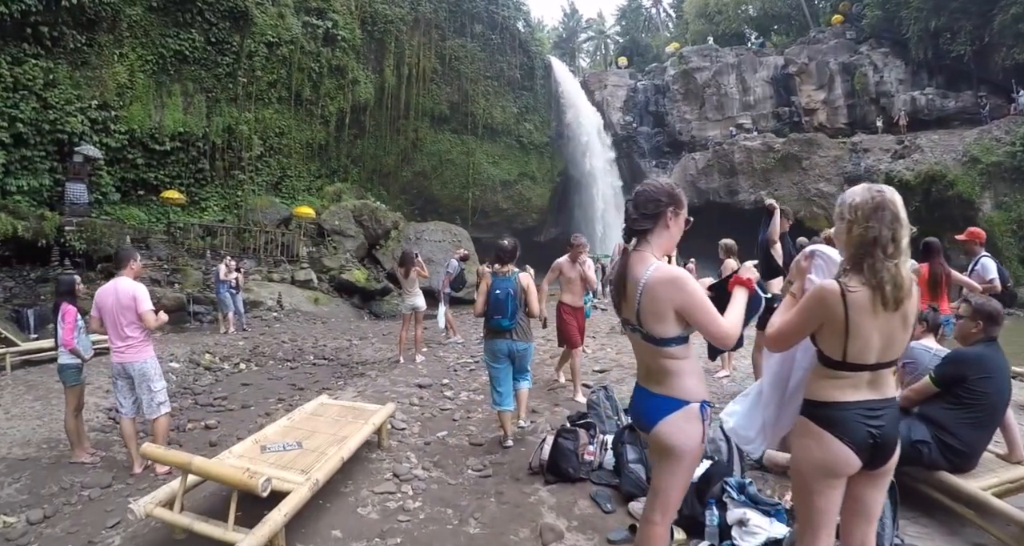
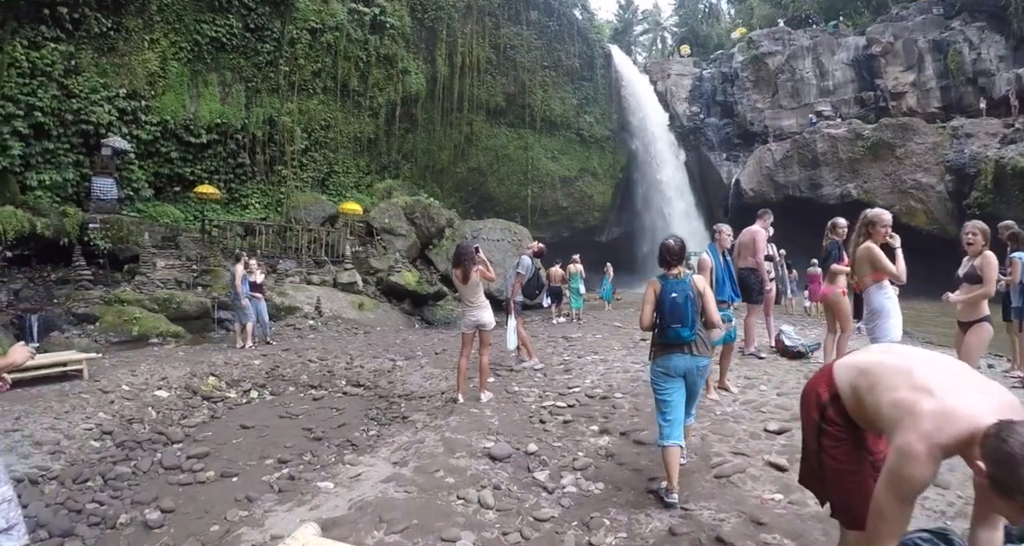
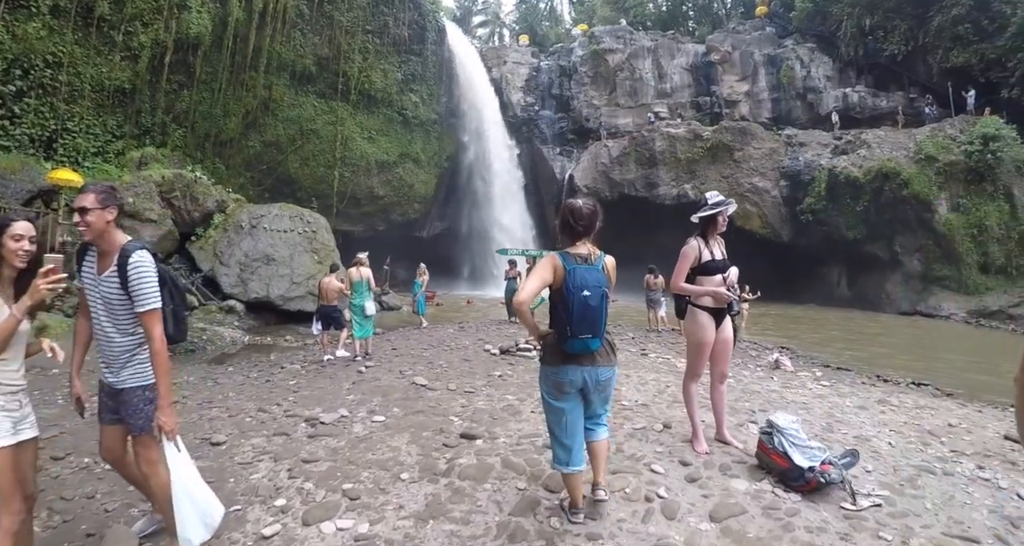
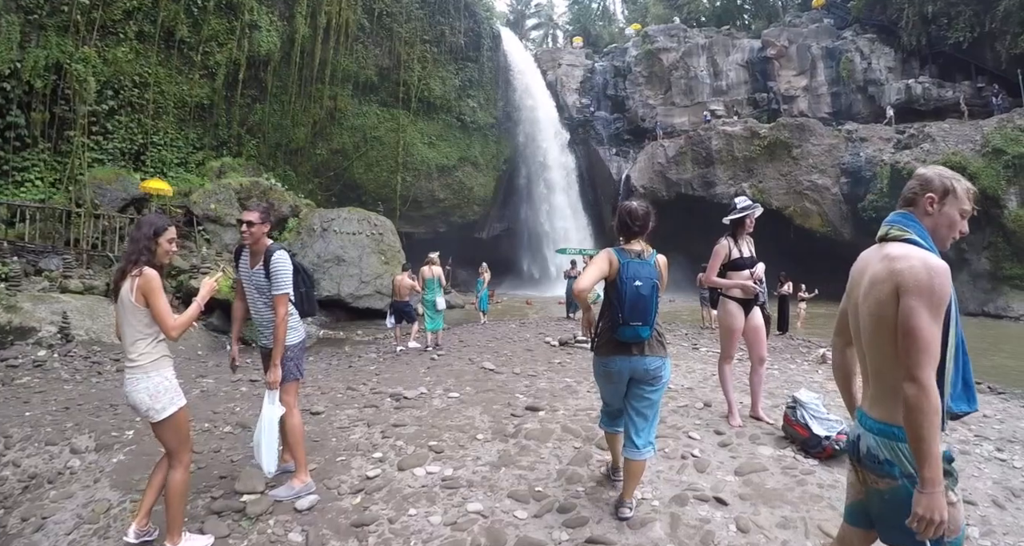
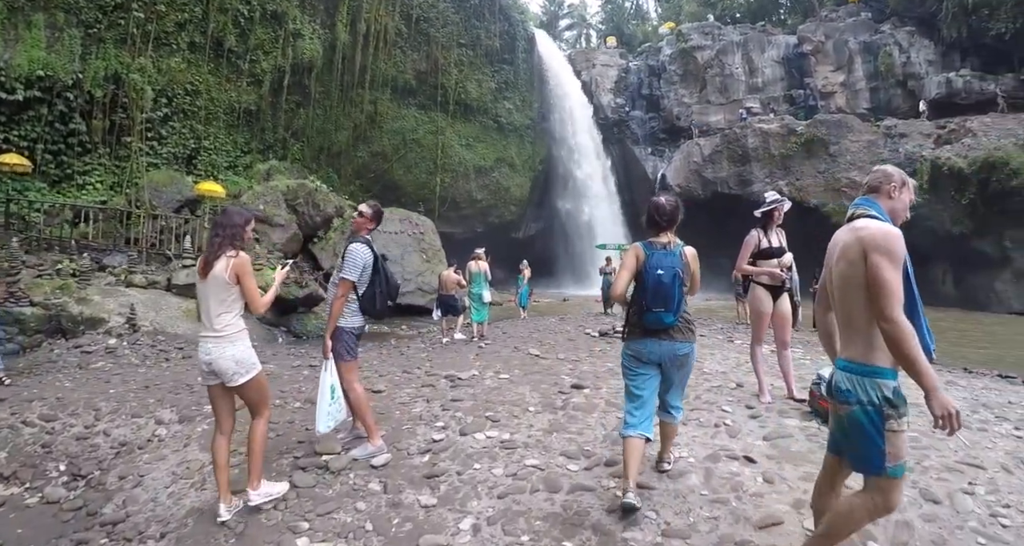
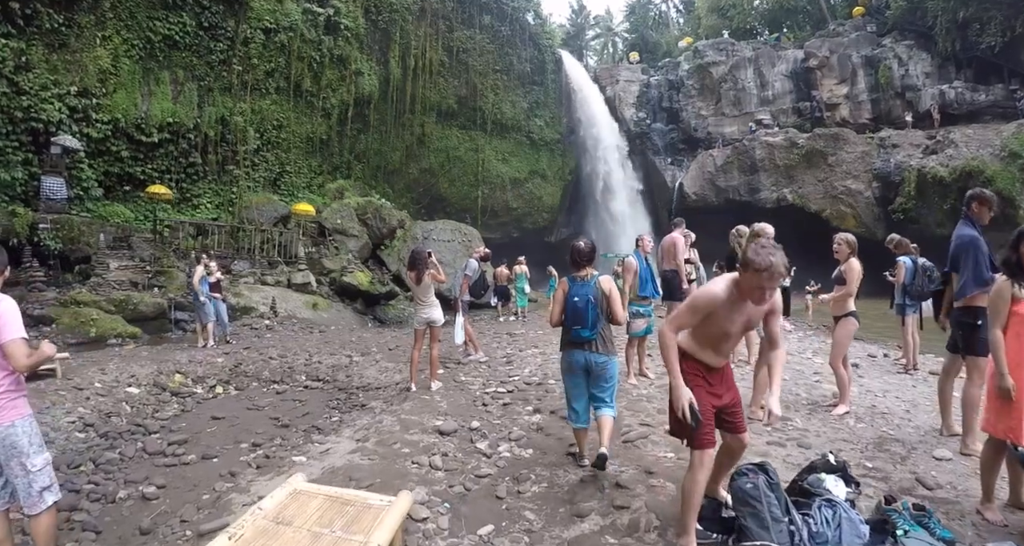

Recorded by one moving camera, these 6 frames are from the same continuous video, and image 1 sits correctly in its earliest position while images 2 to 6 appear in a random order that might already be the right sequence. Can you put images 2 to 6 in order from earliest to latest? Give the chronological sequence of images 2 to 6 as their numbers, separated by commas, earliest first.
6, 2, 5, 4, 3
